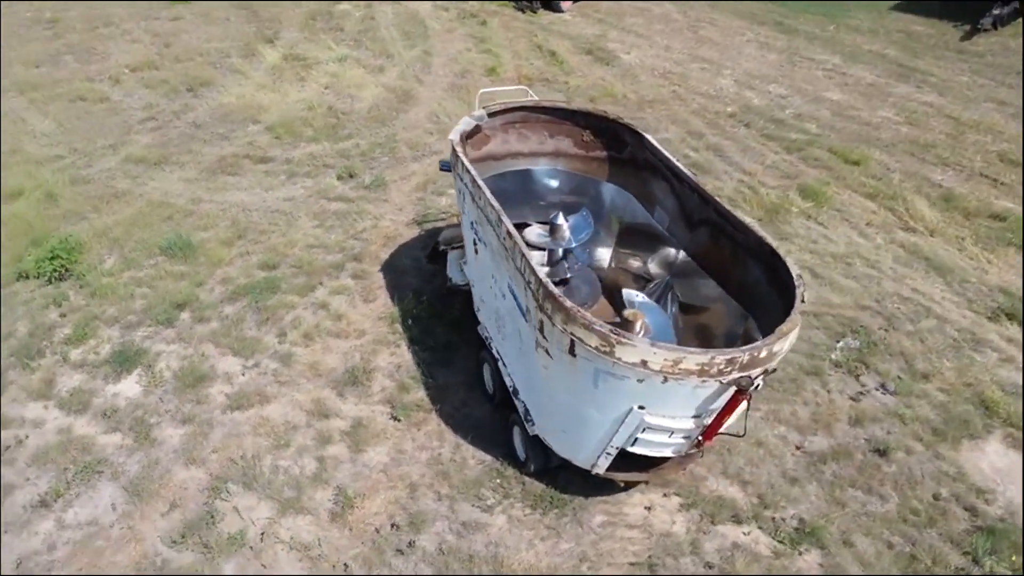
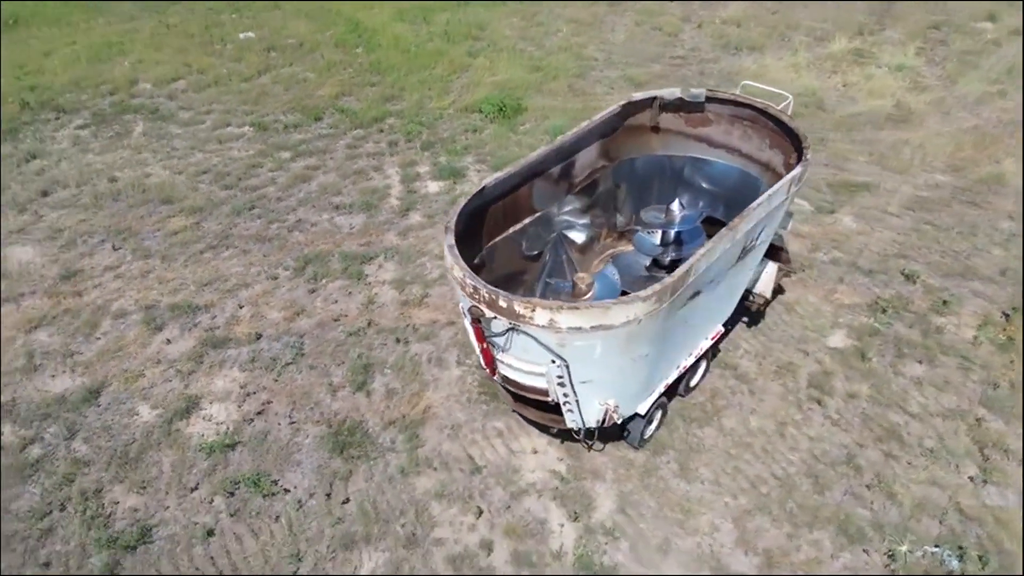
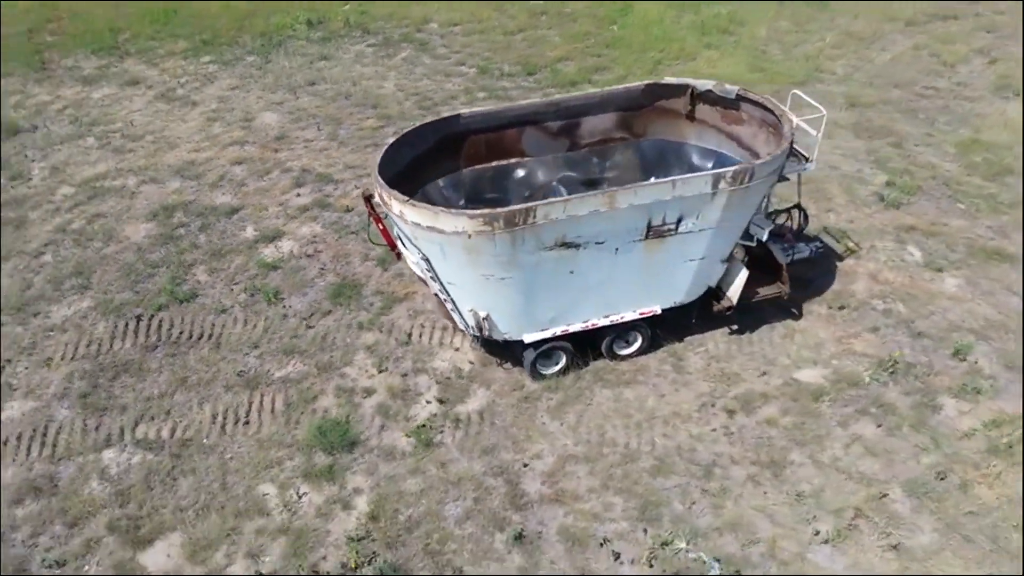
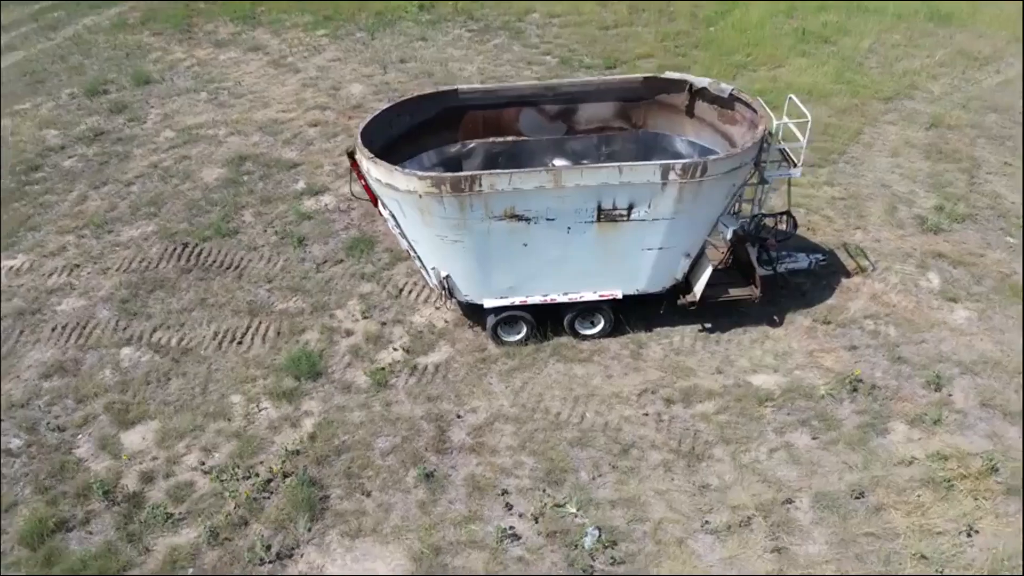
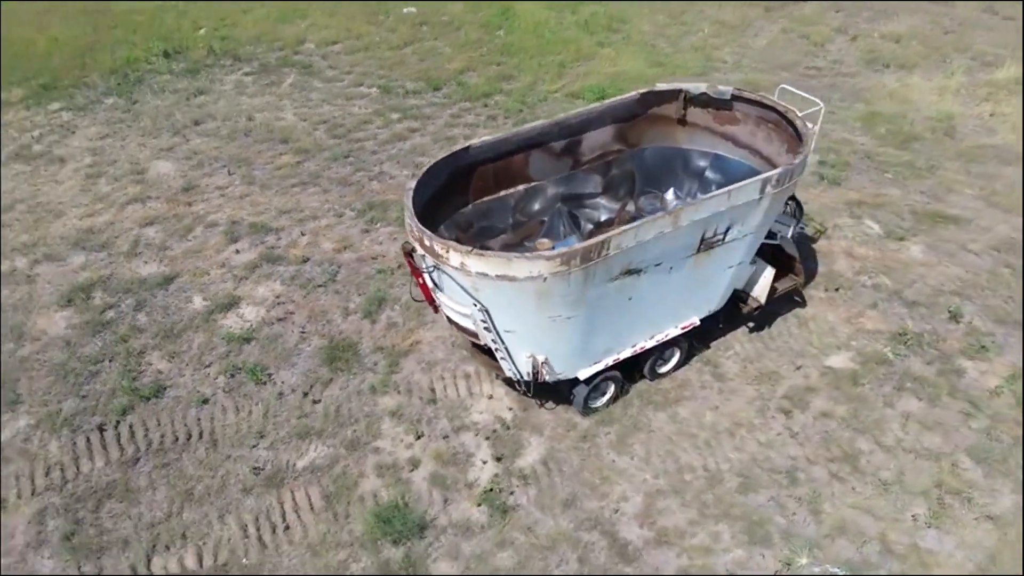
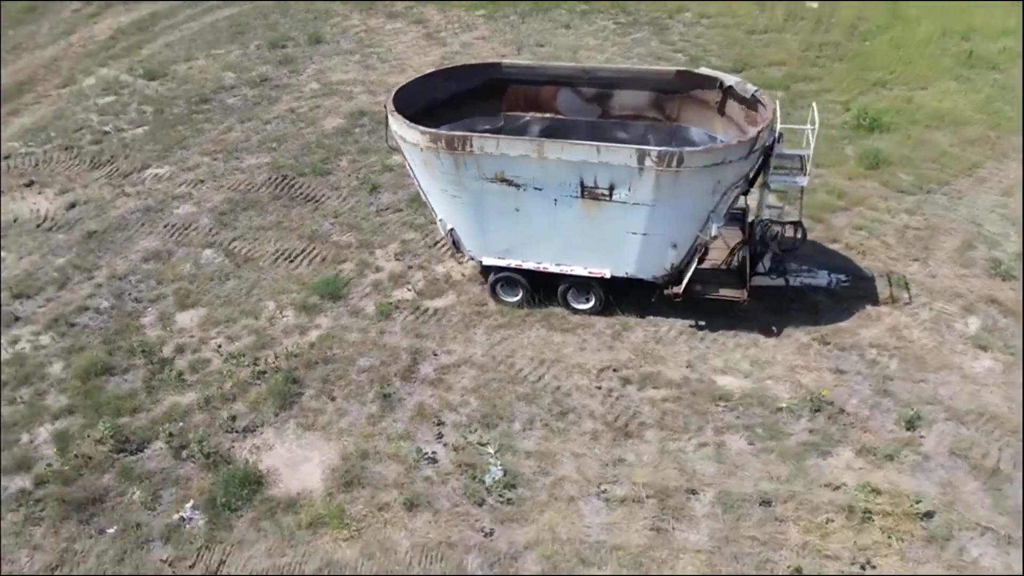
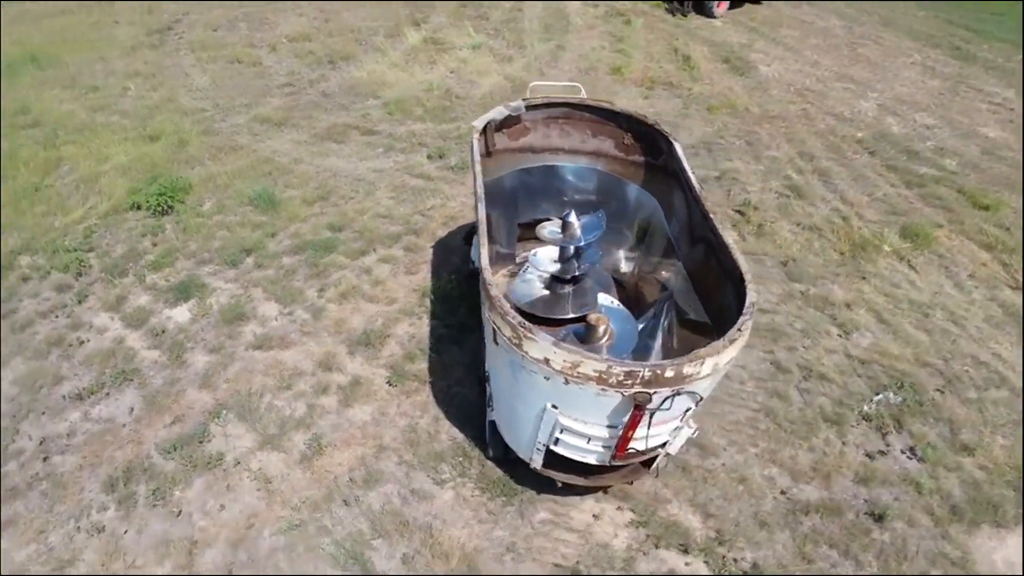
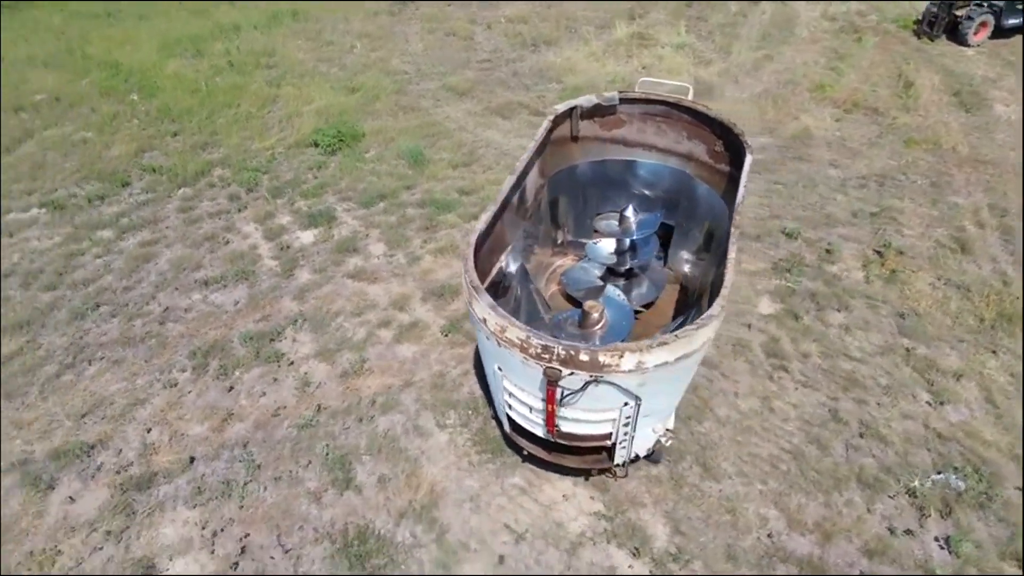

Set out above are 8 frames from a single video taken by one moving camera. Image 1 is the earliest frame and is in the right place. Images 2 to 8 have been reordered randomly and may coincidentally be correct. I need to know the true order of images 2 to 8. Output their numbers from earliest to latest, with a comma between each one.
7, 8, 2, 5, 3, 4, 6
